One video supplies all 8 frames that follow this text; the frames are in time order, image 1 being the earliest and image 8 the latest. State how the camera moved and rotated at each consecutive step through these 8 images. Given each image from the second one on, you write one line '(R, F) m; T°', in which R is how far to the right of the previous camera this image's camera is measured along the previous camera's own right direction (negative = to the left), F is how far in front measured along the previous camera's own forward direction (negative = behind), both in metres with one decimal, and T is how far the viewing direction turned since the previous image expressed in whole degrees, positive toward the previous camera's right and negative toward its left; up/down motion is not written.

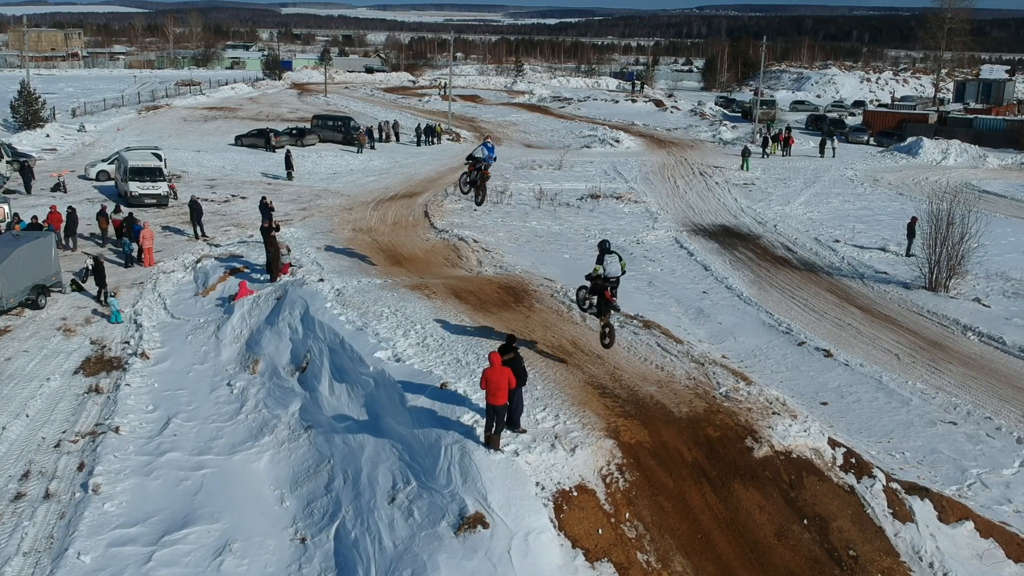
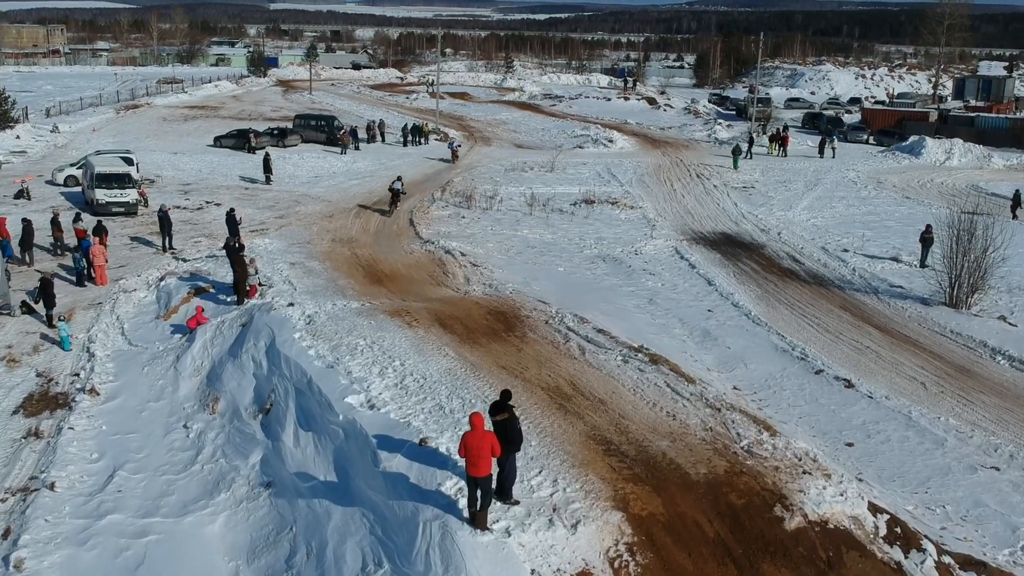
(0.0, +1.5) m; +1°
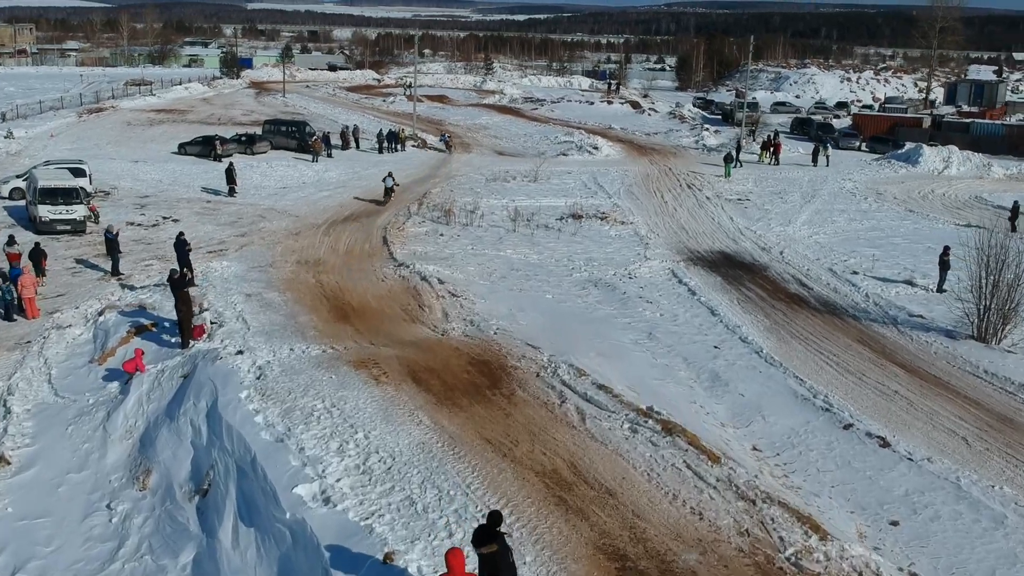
(-0.1, +2.0) m; +1°
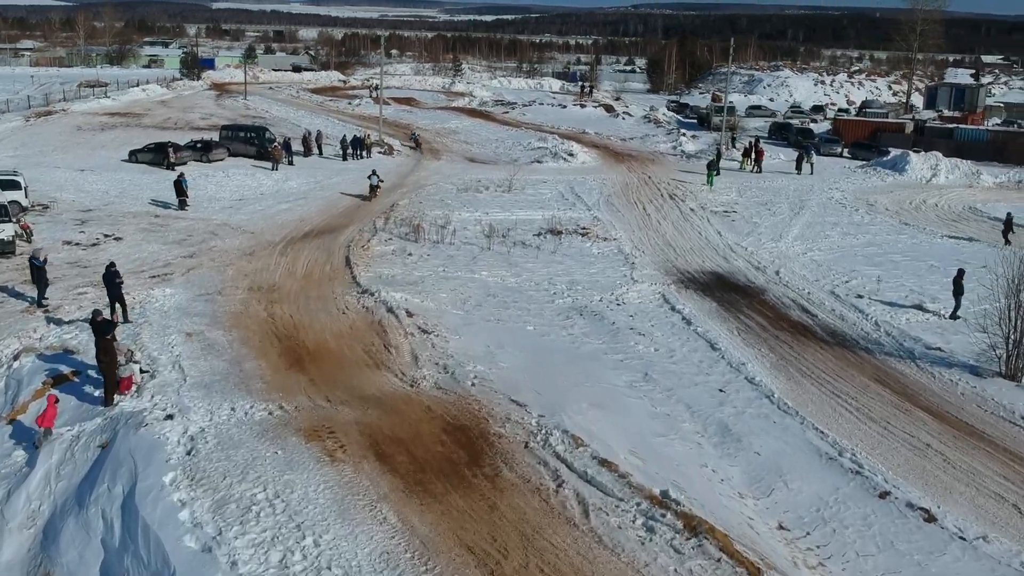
(-0.1, +2.0) m; +2°
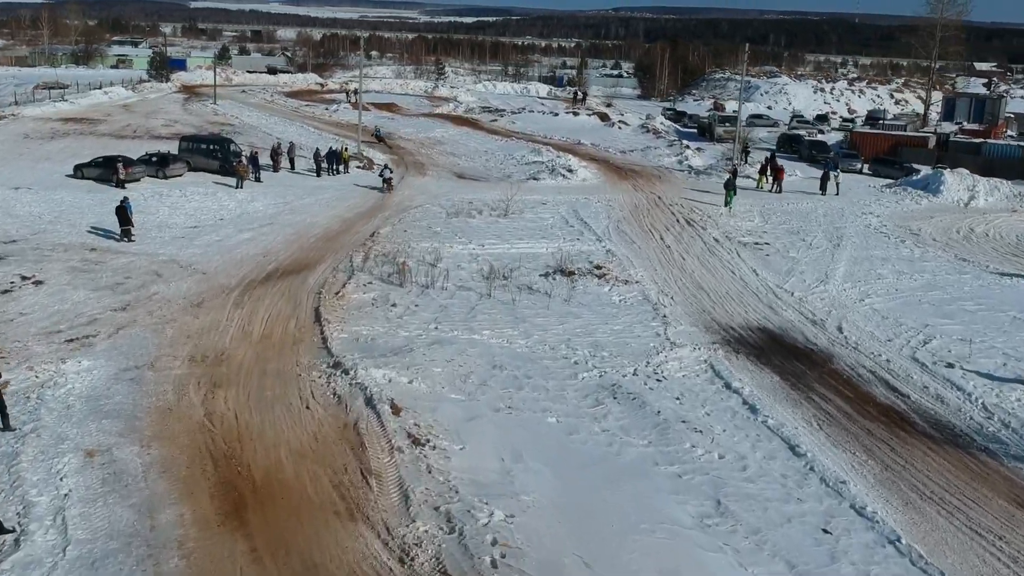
(-0.5, +4.1) m; +1°
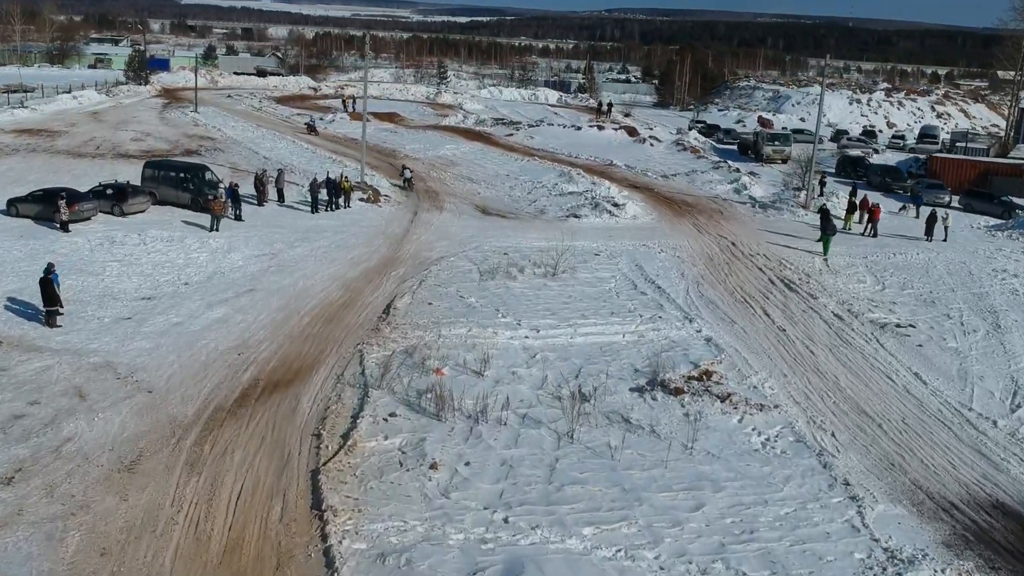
(-1.4, +6.6) m; +1°
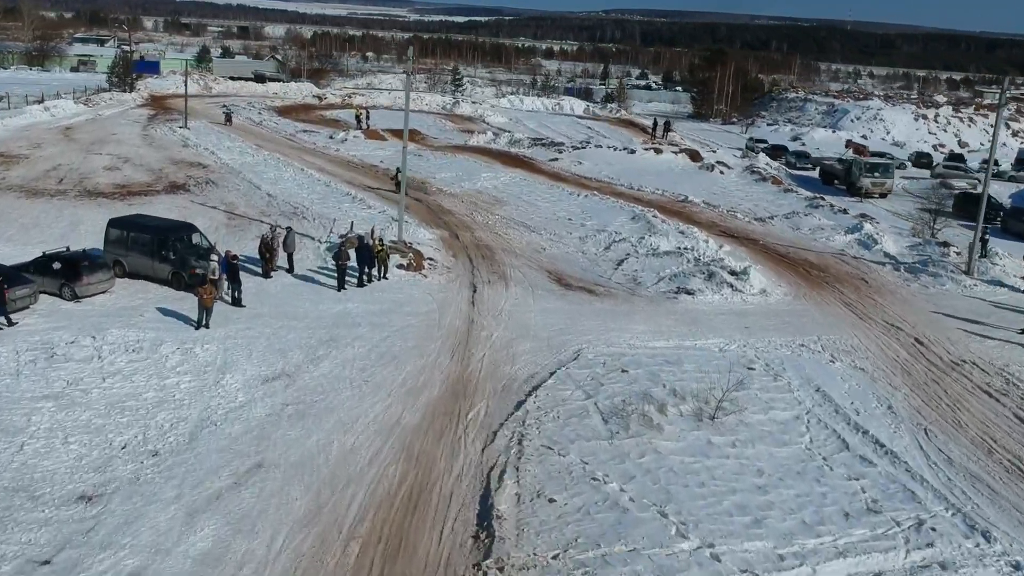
(-2.2, +7.8) m; 0°
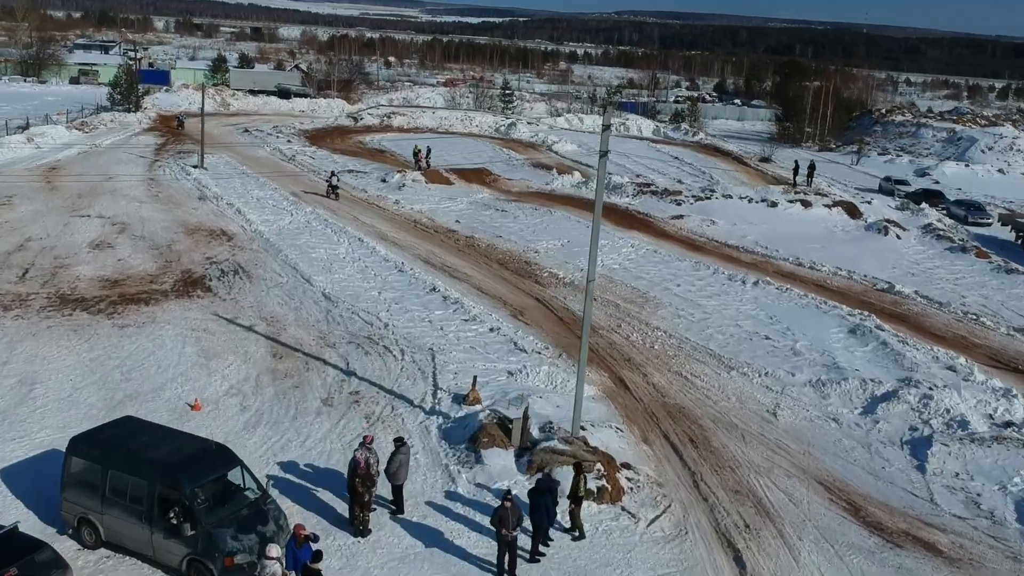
(-3.6, +10.3) m; 0°
